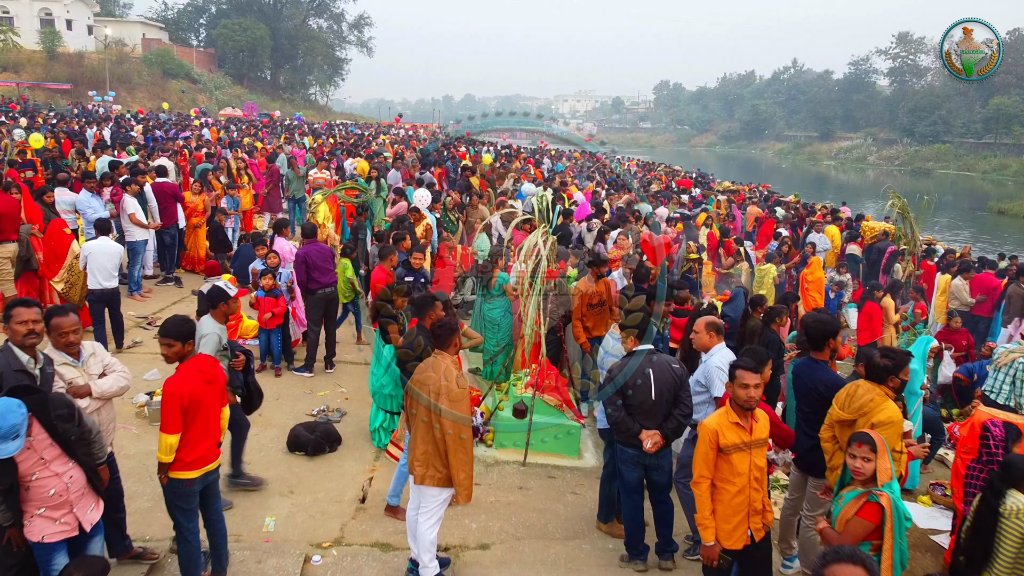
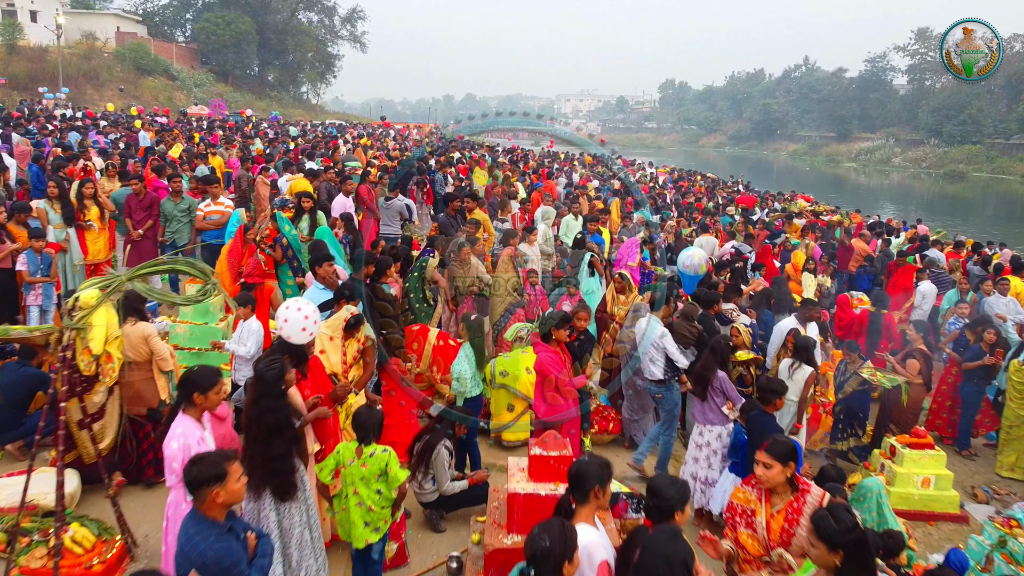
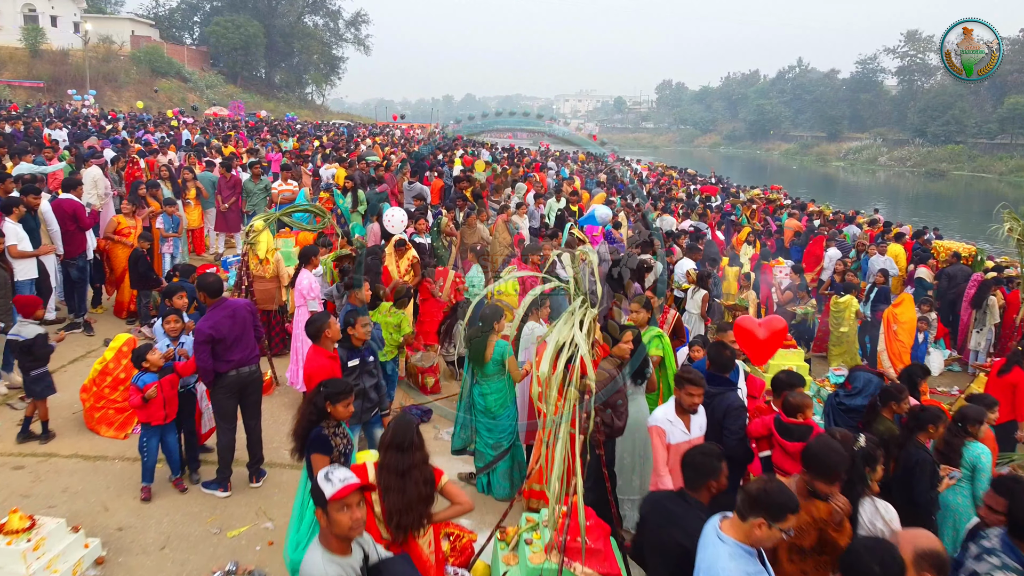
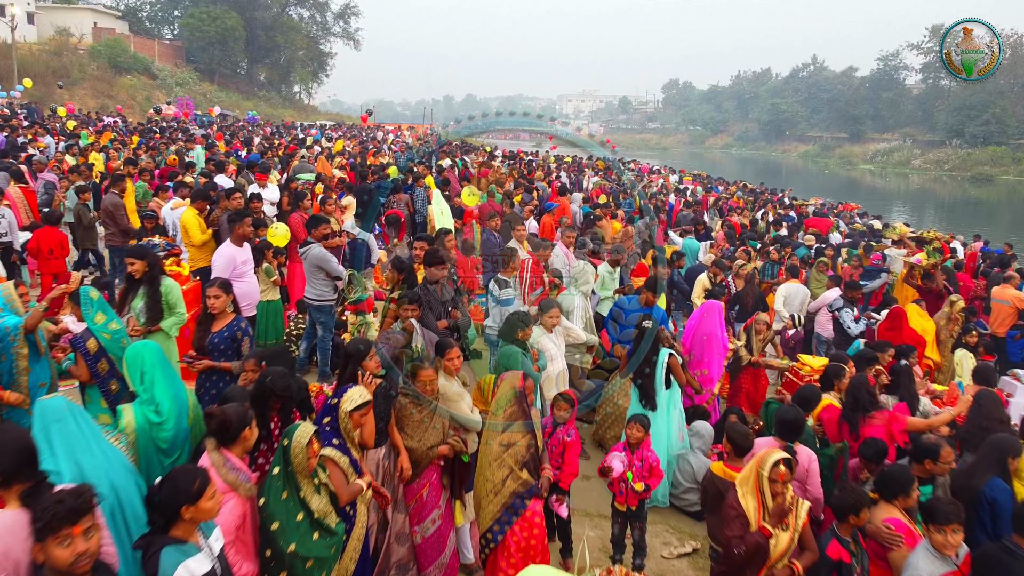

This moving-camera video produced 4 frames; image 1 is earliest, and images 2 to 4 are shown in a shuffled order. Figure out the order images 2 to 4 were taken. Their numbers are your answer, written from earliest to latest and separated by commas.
3, 2, 4
